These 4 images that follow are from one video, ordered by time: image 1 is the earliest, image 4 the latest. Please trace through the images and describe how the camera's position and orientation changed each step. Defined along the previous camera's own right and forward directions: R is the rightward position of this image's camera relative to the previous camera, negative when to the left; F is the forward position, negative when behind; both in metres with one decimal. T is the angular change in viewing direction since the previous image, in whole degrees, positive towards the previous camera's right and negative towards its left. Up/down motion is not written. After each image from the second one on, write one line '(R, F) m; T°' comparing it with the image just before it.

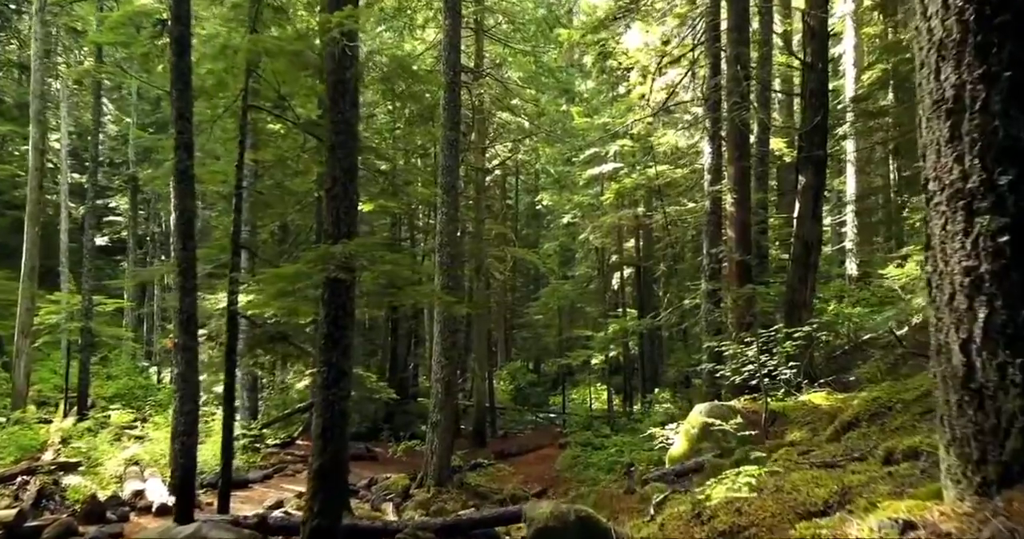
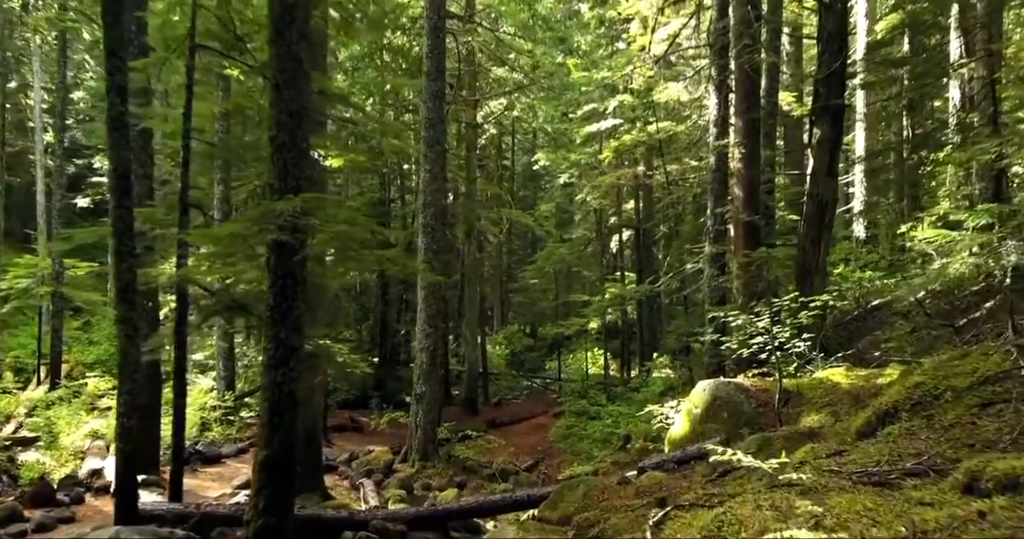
(+0.2, +1.0) m; 0°
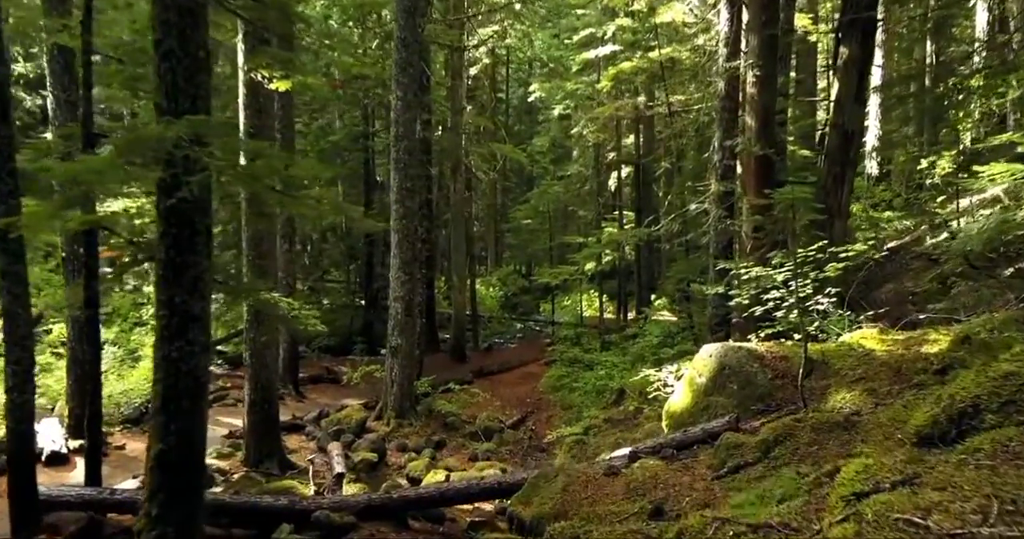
(+0.3, +1.3) m; 0°
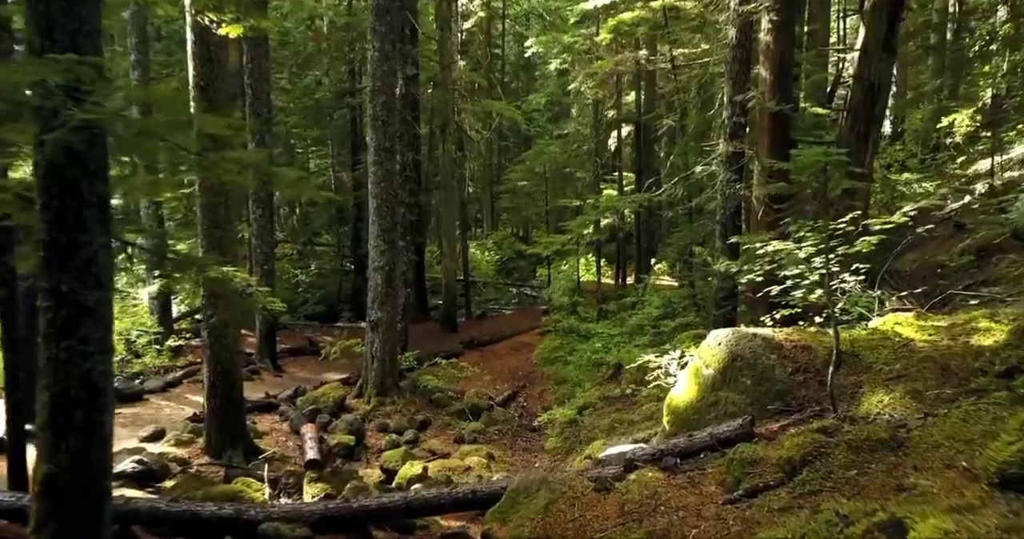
(+0.2, +0.9) m; 0°
